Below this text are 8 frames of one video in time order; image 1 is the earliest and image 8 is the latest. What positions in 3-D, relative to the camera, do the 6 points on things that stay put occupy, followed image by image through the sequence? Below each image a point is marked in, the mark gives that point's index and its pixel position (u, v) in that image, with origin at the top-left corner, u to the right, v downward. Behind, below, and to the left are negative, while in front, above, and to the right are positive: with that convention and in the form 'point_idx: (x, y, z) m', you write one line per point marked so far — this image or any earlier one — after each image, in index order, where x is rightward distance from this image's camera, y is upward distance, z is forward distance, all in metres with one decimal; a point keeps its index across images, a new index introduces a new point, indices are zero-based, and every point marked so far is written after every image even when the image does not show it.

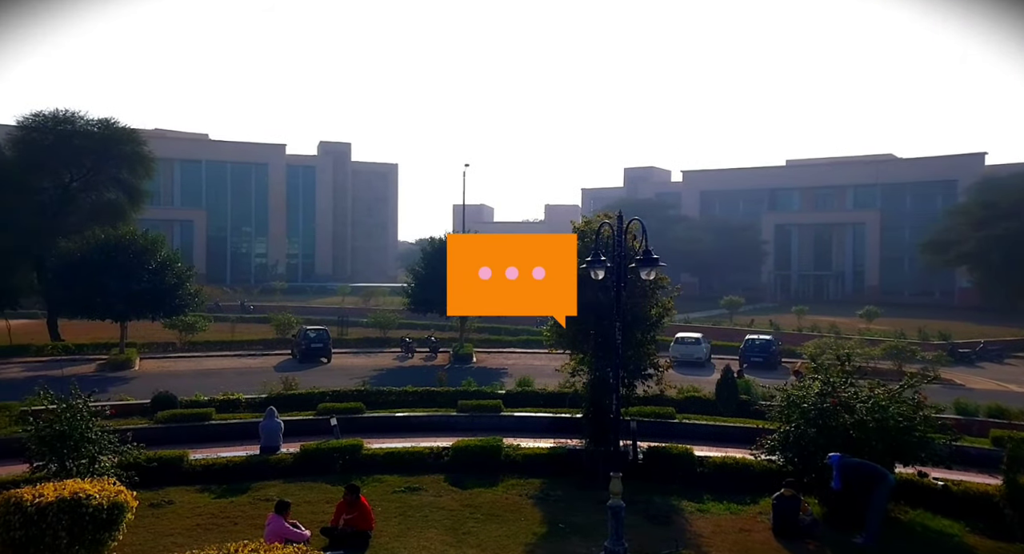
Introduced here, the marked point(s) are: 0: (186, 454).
0: (-5.0, -2.7, +14.2) m
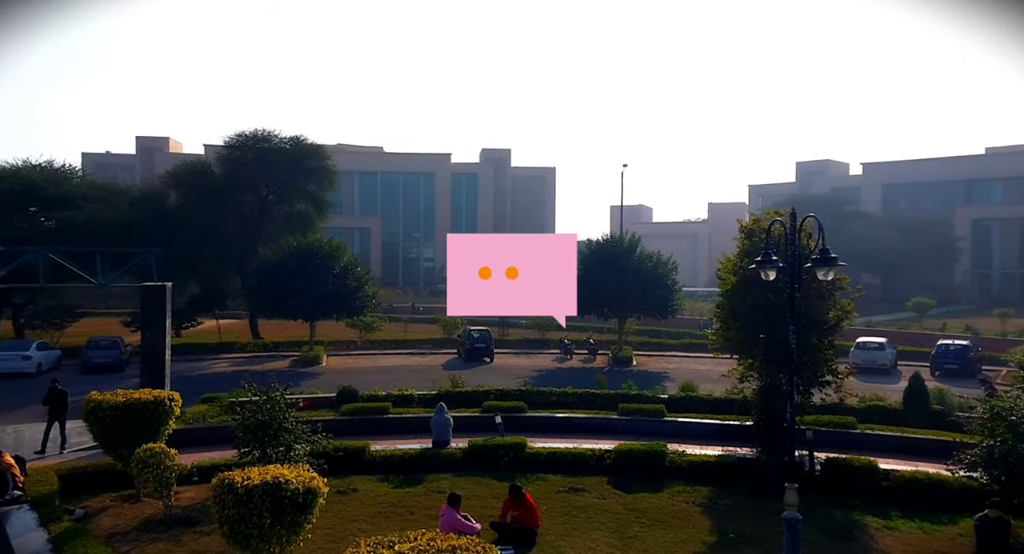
0: (-2.4, -2.7, +15.1) m
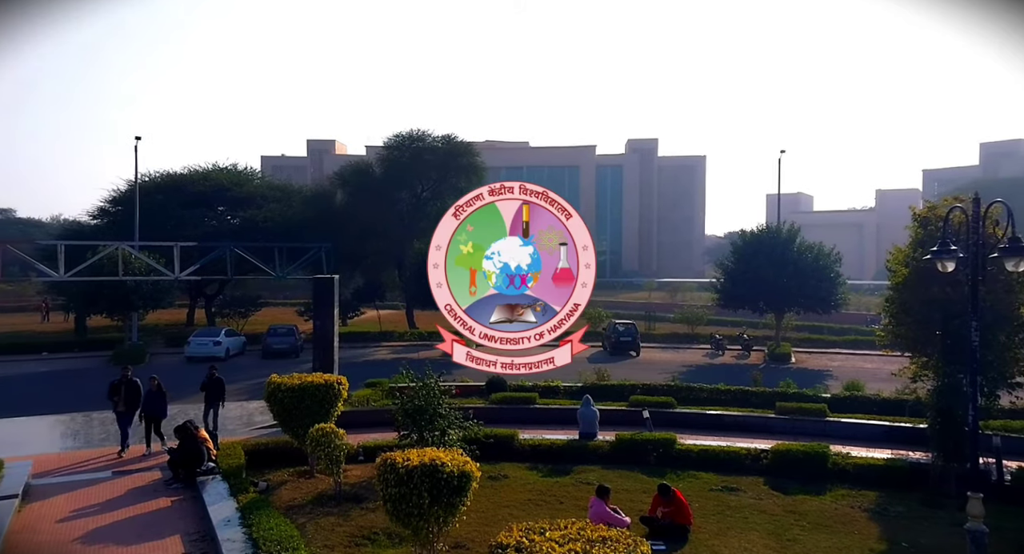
0: (0.0, -2.6, +15.1) m
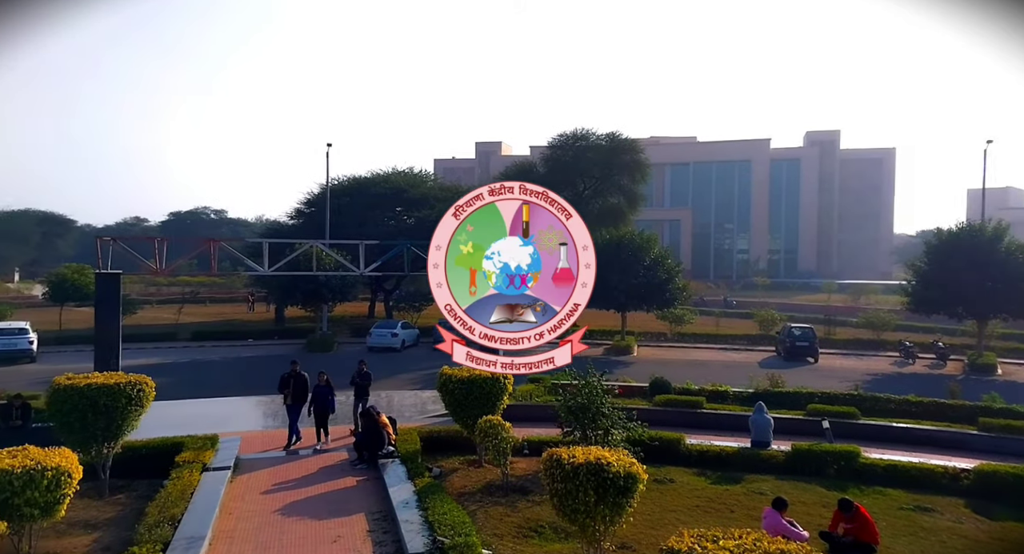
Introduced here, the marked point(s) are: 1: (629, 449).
0: (+2.7, -2.5, +14.5) m
1: (+1.5, -2.3, +12.3) m
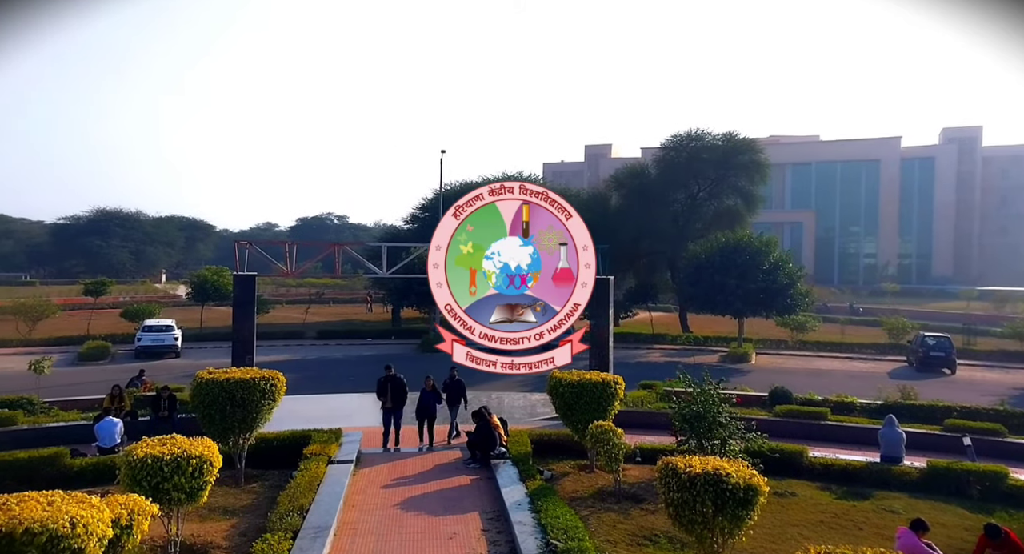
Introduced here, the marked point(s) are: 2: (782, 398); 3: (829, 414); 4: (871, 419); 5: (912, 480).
0: (+4.4, -2.6, +13.6) m
1: (+3.0, -2.3, +11.6) m
2: (+5.3, -2.3, +18.0) m
3: (+5.8, -2.5, +16.7) m
4: (+6.6, -2.6, +16.9) m
5: (+5.7, -2.9, +13.0) m
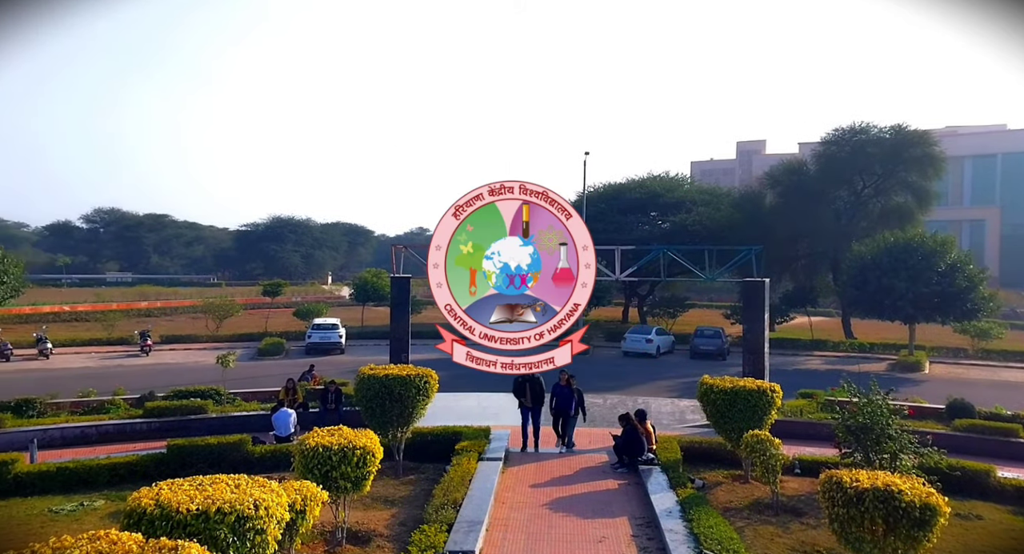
0: (+6.6, -2.6, +12.2) m
1: (+4.9, -2.4, +10.4) m
2: (+8.2, -2.4, +16.4) m
3: (+8.4, -2.5, +15.0) m
4: (+9.3, -2.6, +15.1) m
5: (+7.8, -2.9, +11.3) m
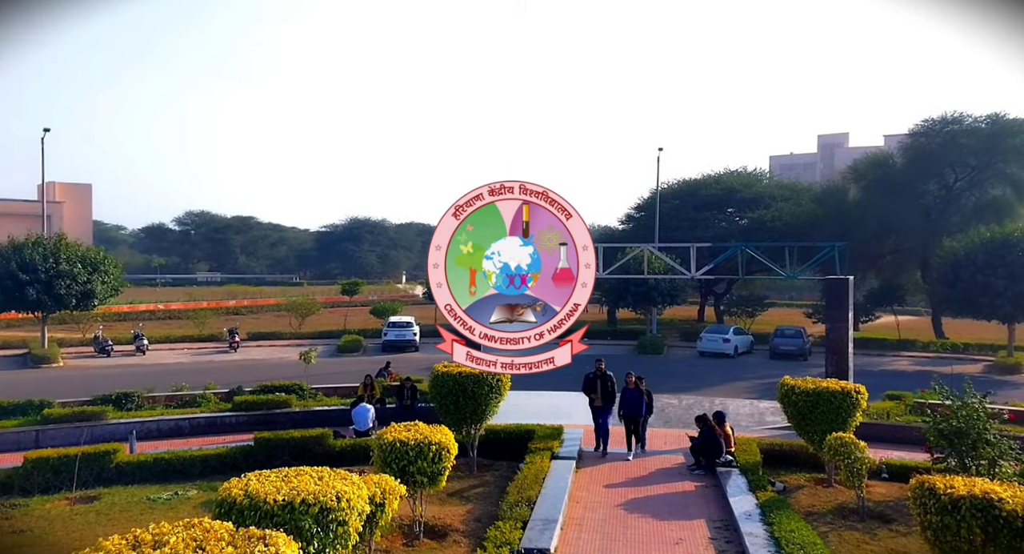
0: (+7.7, -2.6, +11.2) m
1: (+5.8, -2.4, +9.6) m
2: (+9.6, -2.3, +15.3) m
3: (+9.7, -2.5, +13.8) m
4: (+10.6, -2.6, +13.9) m
5: (+8.8, -2.9, +10.2) m
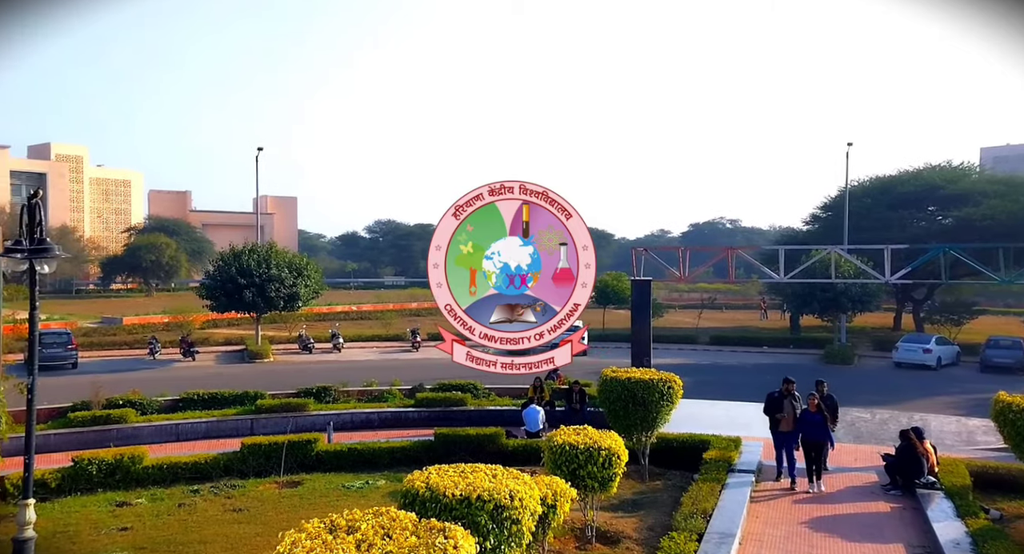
0: (+9.6, -2.4, +7.4) m
1: (+7.5, -2.2, +6.1) m
2: (+12.2, -2.2, +11.0) m
3: (+12.1, -2.4, +9.6) m
4: (+13.0, -2.5, +9.5) m
5: (+10.5, -2.7, +6.2) m
